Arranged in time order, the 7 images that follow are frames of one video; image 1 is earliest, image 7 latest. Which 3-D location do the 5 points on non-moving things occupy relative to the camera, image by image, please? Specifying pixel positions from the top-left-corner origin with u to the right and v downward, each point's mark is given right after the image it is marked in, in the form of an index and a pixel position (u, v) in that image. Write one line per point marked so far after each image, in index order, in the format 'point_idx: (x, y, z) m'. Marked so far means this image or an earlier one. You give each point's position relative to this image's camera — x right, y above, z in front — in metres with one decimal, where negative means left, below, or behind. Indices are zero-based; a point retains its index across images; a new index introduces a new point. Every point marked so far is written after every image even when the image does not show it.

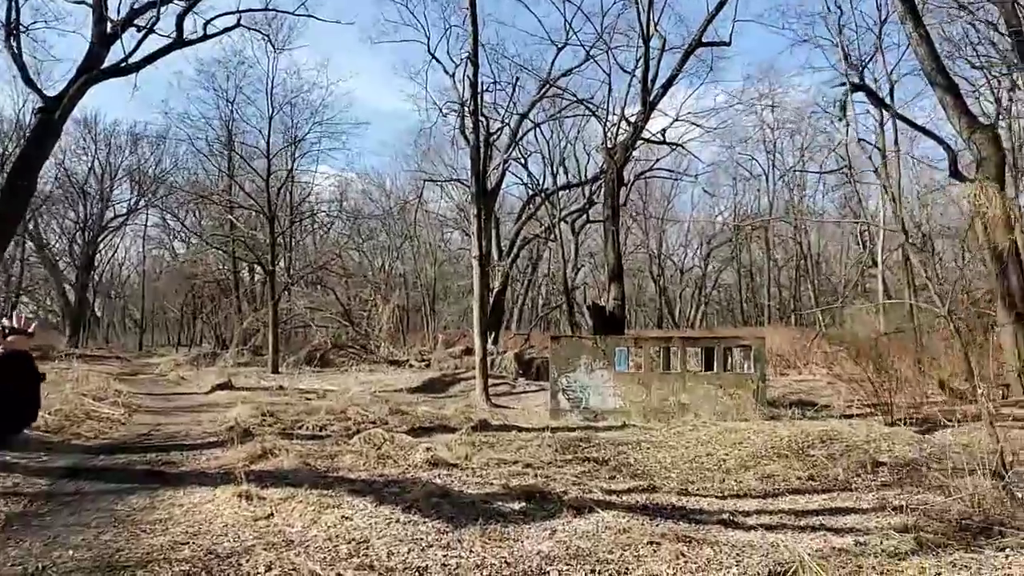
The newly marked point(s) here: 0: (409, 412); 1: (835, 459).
0: (-1.4, -1.7, +11.1) m
1: (+2.7, -1.4, +6.9) m
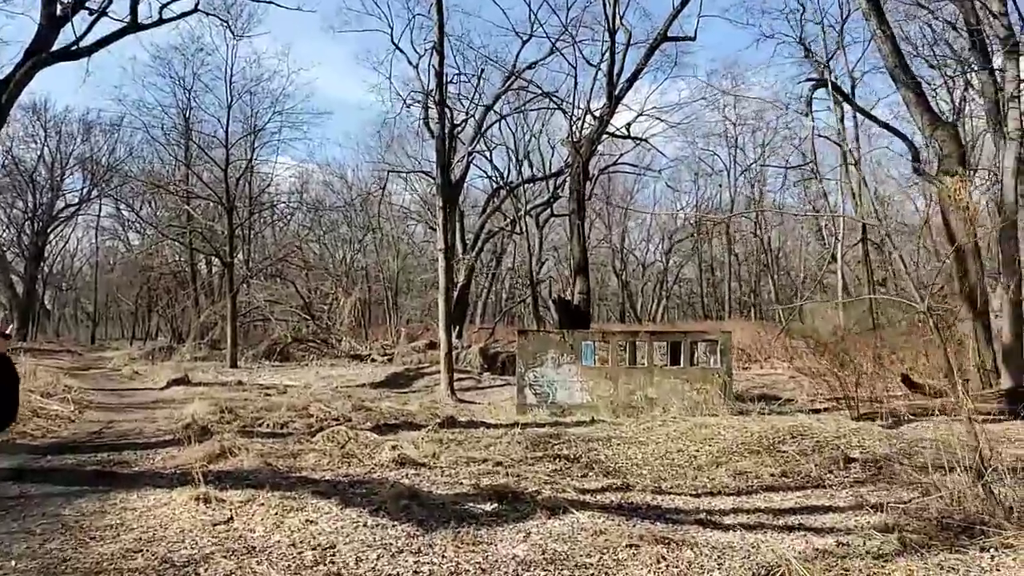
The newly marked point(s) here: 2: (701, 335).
0: (-1.8, -1.6, +10.9) m
1: (+2.4, -1.4, +6.8) m
2: (+2.4, -0.6, +10.8) m
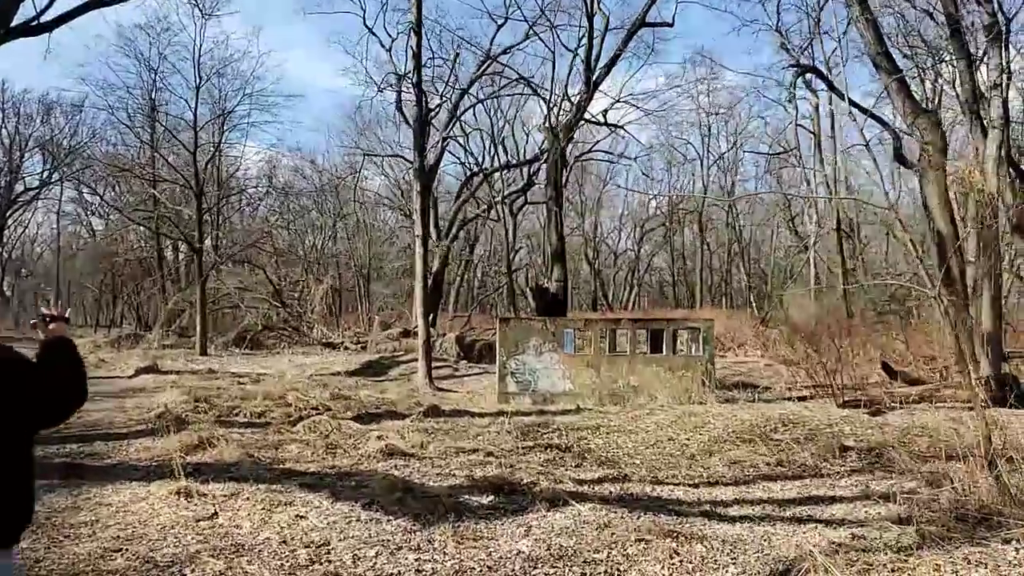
0: (-2.0, -1.4, +10.6) m
1: (+2.3, -1.3, +6.7) m
2: (+2.2, -0.5, +10.7) m
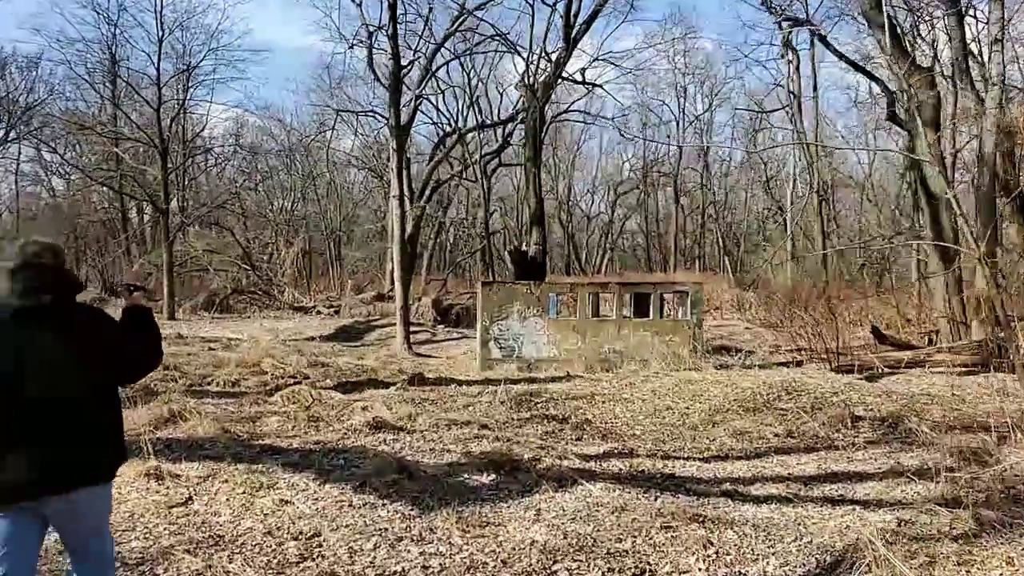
0: (-2.2, -0.9, +10.2) m
1: (+2.3, -1.0, +6.4) m
2: (+2.0, 0.0, +10.3) m
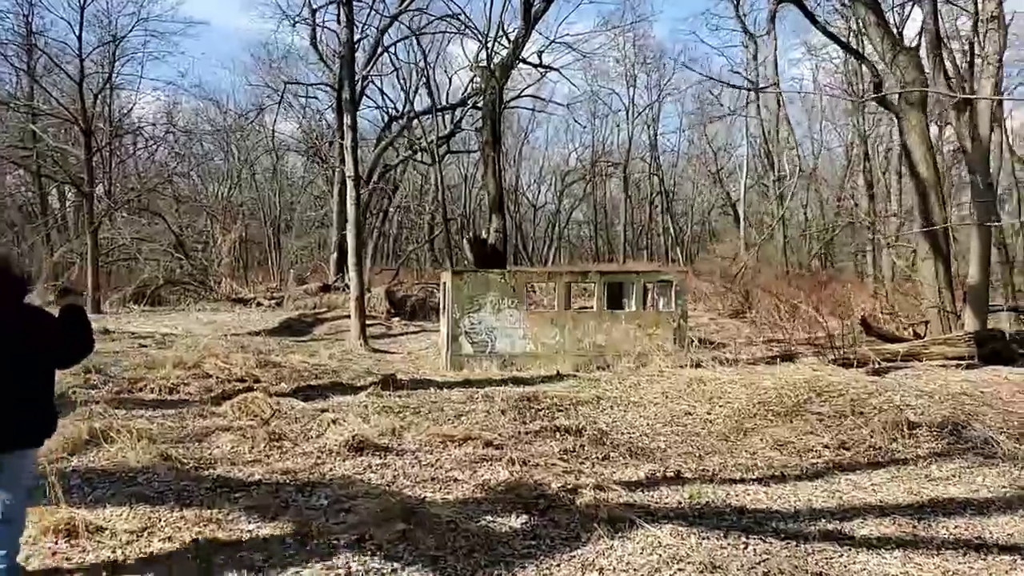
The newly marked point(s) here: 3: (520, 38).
0: (-2.5, -0.8, +9.0) m
1: (+2.3, -0.9, +5.6) m
2: (+1.7, +0.1, +9.5) m
3: (+0.2, +5.9, +19.3) m
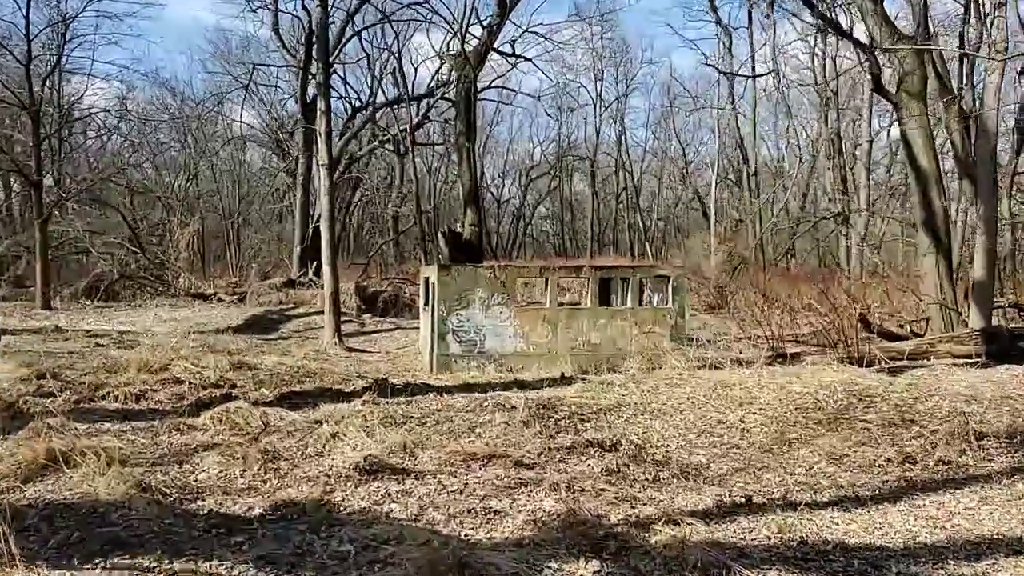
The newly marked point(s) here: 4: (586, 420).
0: (-2.5, -0.8, +8.2) m
1: (+2.4, -0.9, +5.1) m
2: (+1.7, +0.2, +8.9) m
3: (-0.3, +6.0, +18.7) m
4: (+0.5, -0.8, +5.2) m
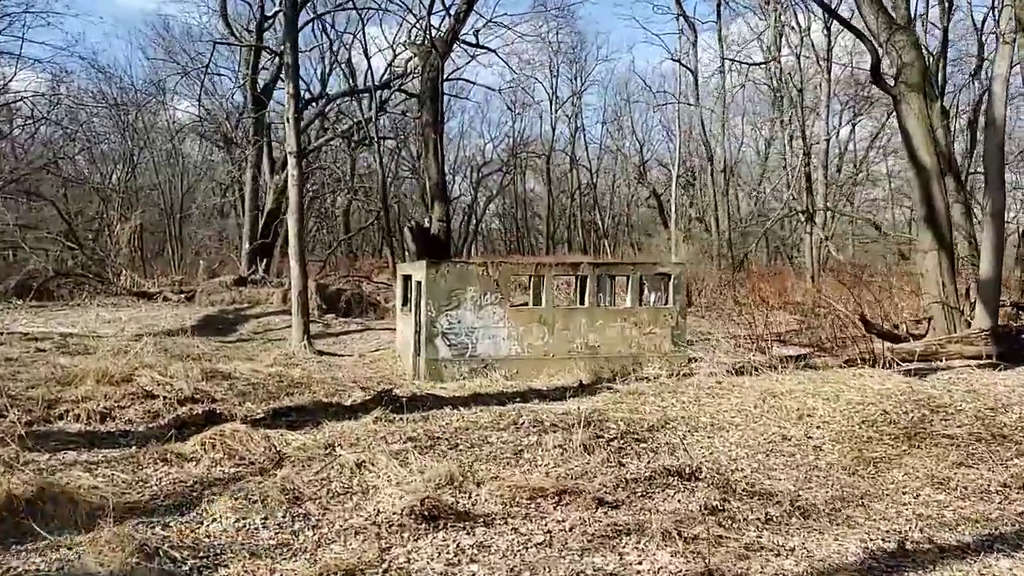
0: (-2.5, -0.7, +7.3) m
1: (+2.7, -0.9, +4.5) m
2: (+1.6, +0.2, +8.3) m
3: (-1.0, +6.0, +17.8) m
4: (+0.7, -0.8, +4.4) m
